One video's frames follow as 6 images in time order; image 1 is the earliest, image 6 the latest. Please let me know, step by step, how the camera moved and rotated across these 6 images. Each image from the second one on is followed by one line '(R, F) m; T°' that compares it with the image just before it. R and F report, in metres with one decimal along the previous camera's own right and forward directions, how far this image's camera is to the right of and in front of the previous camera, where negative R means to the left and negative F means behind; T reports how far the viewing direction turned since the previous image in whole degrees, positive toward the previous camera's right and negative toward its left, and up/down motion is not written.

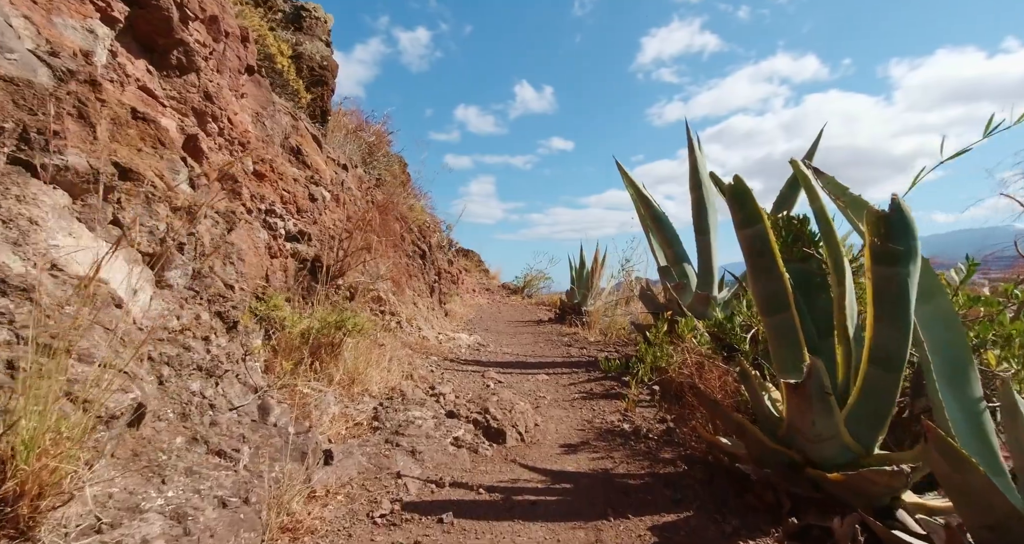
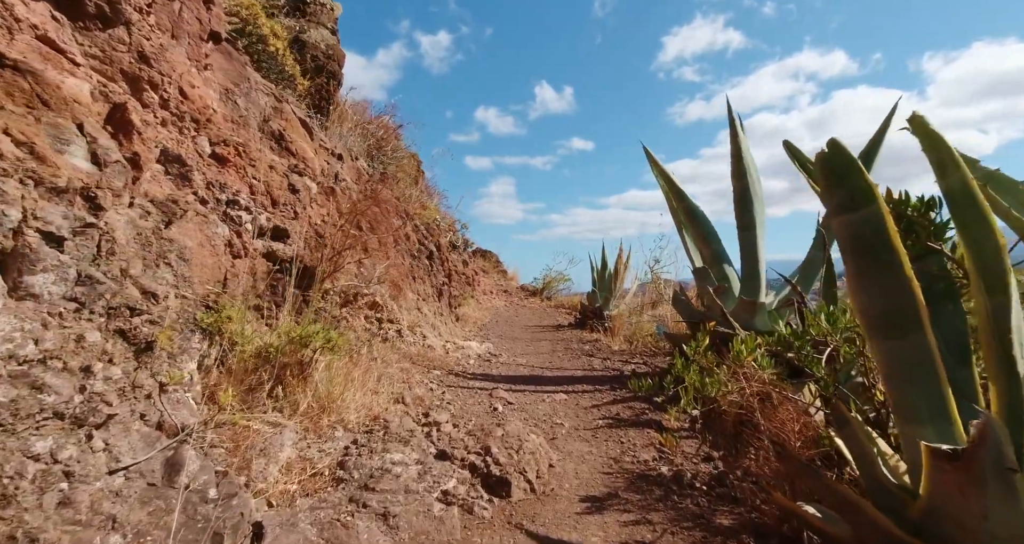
(+0.1, +0.6) m; -2°
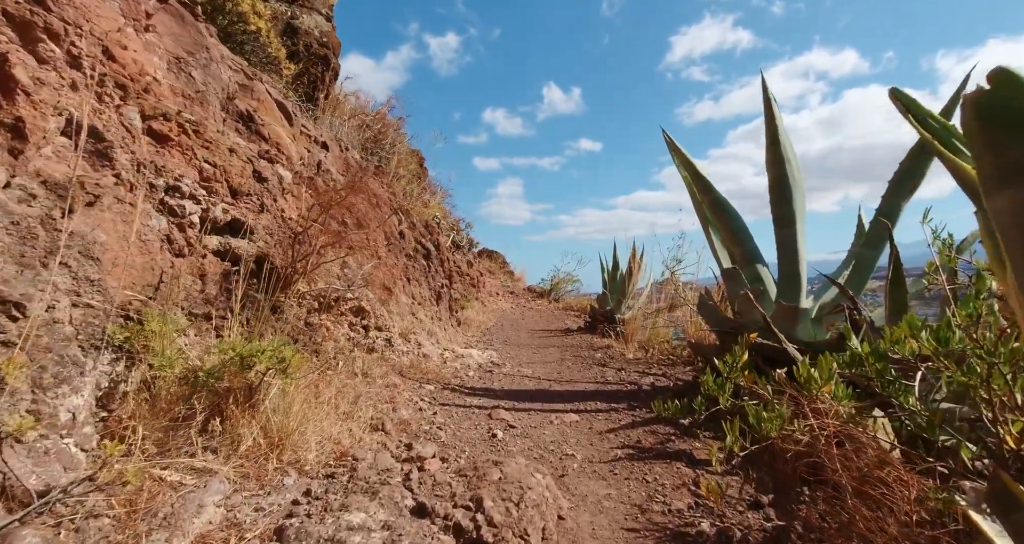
(0.0, +0.5) m; -1°
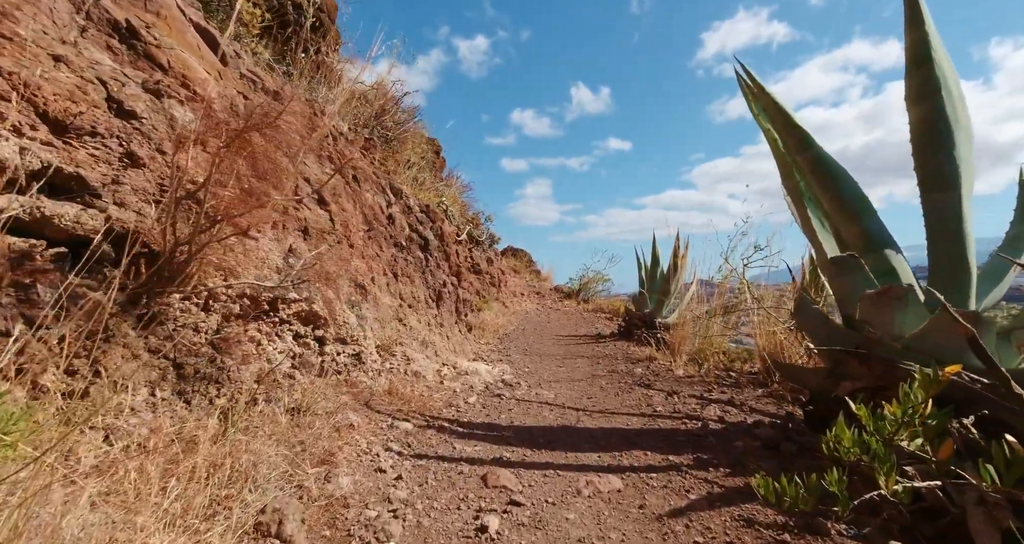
(+0.1, +1.1) m; -3°
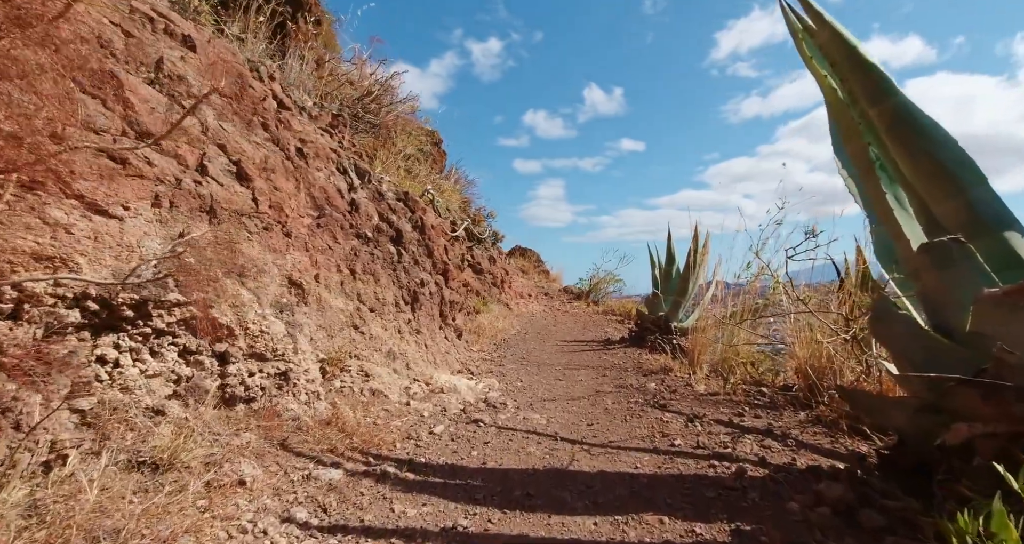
(+0.2, +0.7) m; -1°
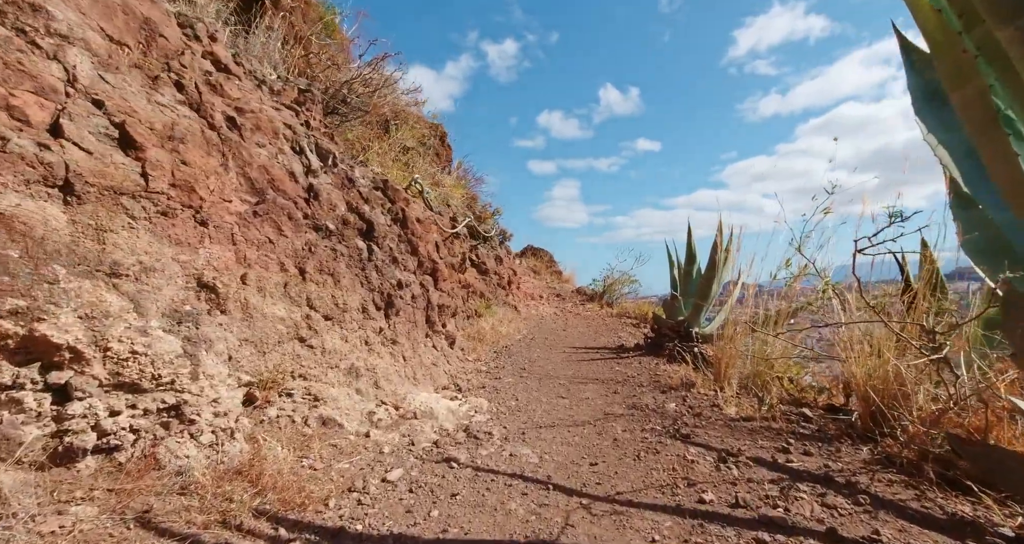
(+0.2, +0.6) m; -2°
